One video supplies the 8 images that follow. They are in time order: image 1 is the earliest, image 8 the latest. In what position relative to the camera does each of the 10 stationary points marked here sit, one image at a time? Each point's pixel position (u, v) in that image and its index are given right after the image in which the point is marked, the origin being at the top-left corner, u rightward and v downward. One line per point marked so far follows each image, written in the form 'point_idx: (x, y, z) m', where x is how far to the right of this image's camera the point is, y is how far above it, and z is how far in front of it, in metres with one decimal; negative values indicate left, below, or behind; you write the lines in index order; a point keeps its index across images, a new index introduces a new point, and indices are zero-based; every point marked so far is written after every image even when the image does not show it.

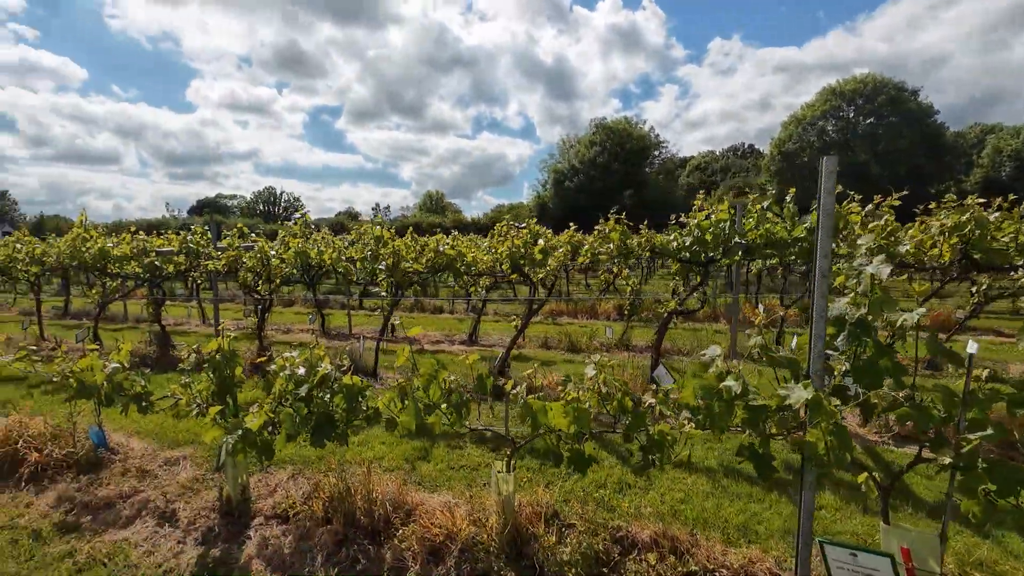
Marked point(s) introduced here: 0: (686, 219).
0: (+2.1, +0.9, +5.9) m
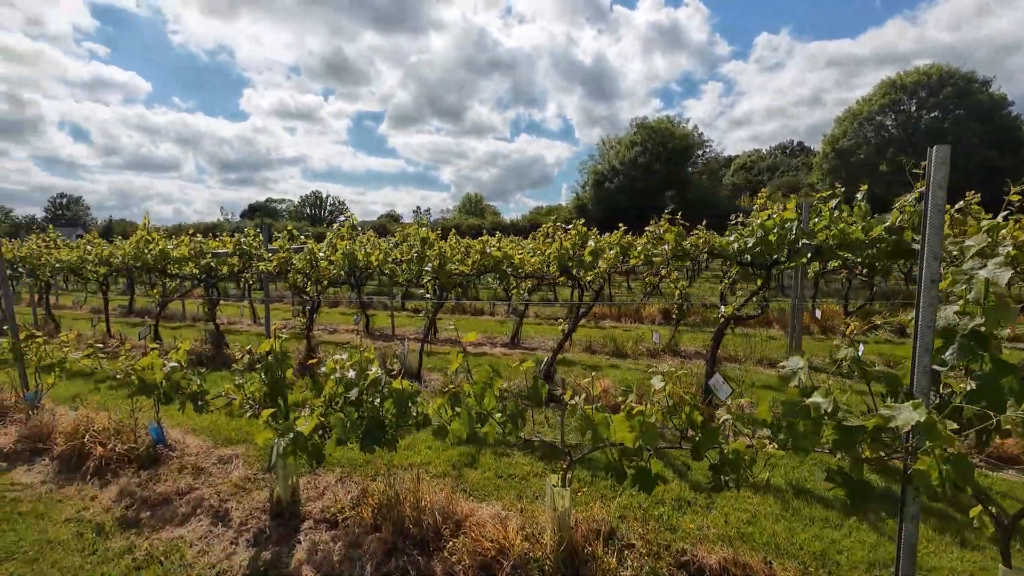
0: (+2.7, +0.8, +5.6) m
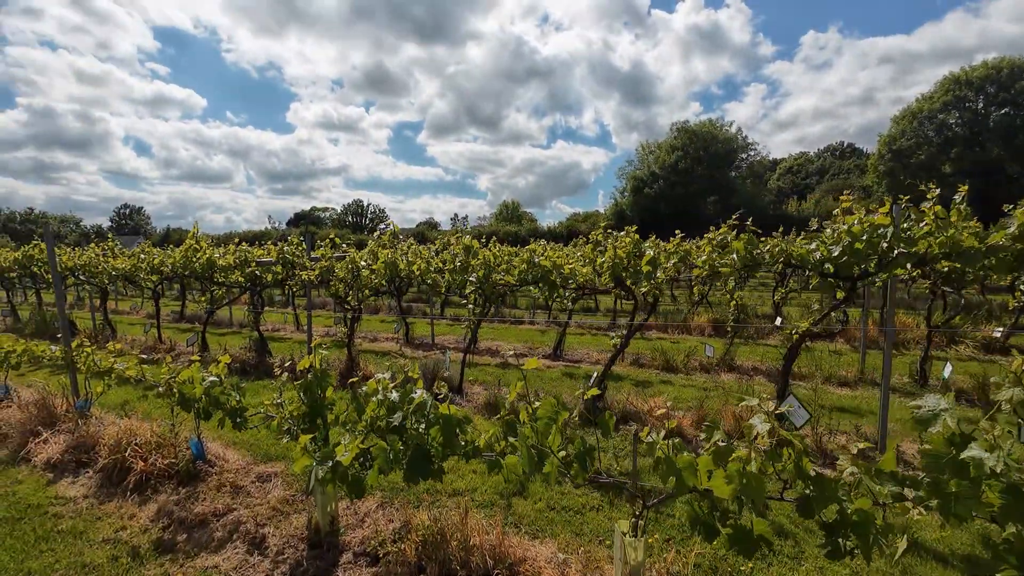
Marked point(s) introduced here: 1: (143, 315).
0: (+3.2, +0.7, +5.0) m
1: (-12.0, -0.9, +15.8) m
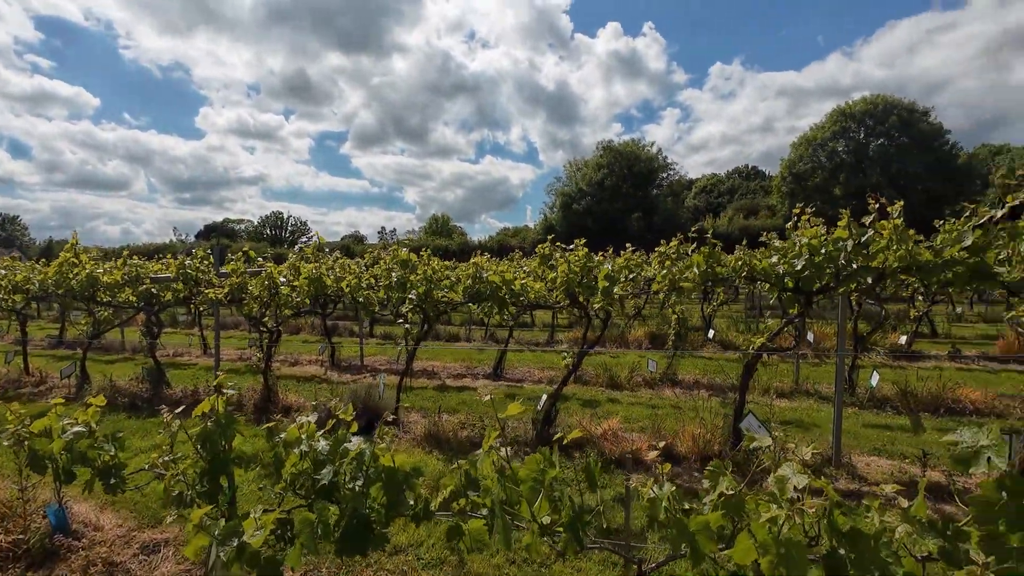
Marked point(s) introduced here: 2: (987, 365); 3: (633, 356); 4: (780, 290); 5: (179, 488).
0: (+2.7, +0.5, +4.9) m
1: (-13.9, -1.5, +13.4) m
2: (+9.7, -1.6, +9.9) m
3: (+2.9, -1.6, +11.5) m
4: (+2.6, 0.0, +4.7) m
5: (-2.1, -1.3, +3.1) m
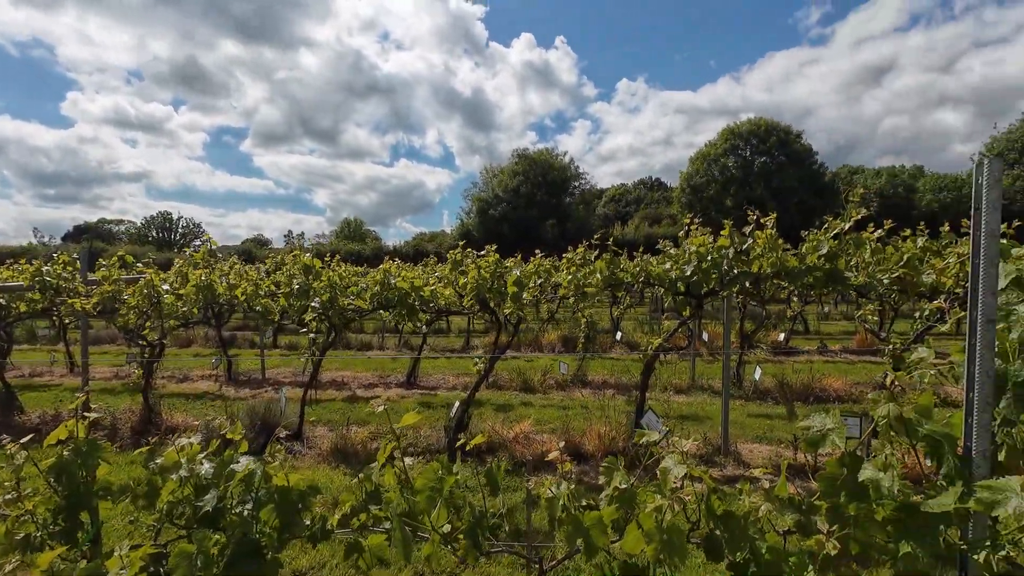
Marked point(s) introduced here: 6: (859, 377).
0: (+1.8, +0.5, +5.3) m
1: (-16.0, -1.8, +10.8) m
2: (+7.8, -1.6, +11.3) m
3: (+0.8, -1.7, +11.8) m
4: (+1.7, -0.1, +5.0) m
5: (-2.7, -1.3, +2.7) m
6: (+6.9, -1.8, +9.6) m
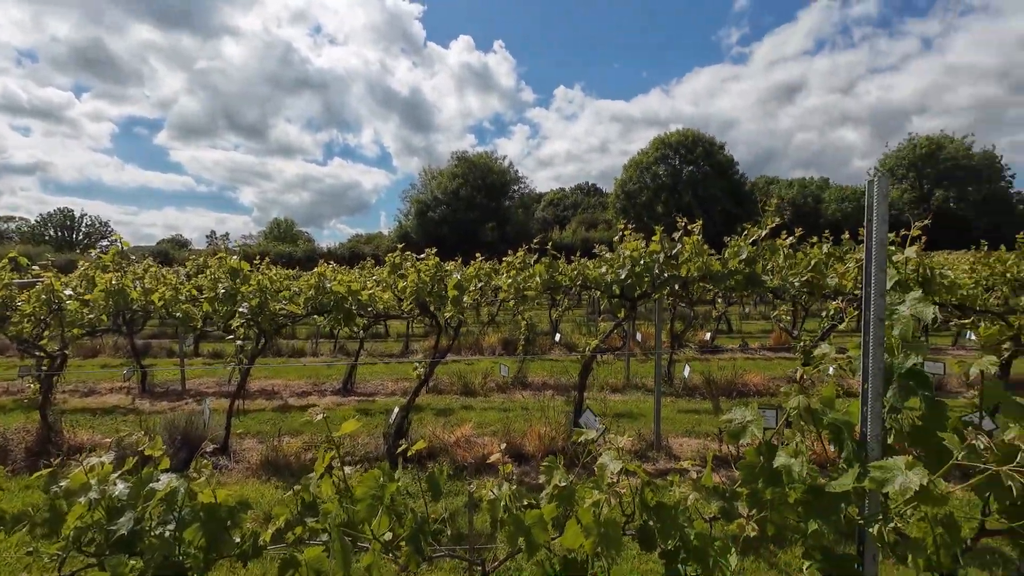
0: (+1.1, +0.4, +5.5) m
1: (-17.2, -1.9, +8.8) m
2: (+6.4, -1.7, +12.2) m
3: (-0.6, -1.8, +11.8) m
4: (+1.0, -0.1, +5.2) m
5: (-3.0, -1.4, +2.4) m
6: (+5.6, -1.8, +10.4) m
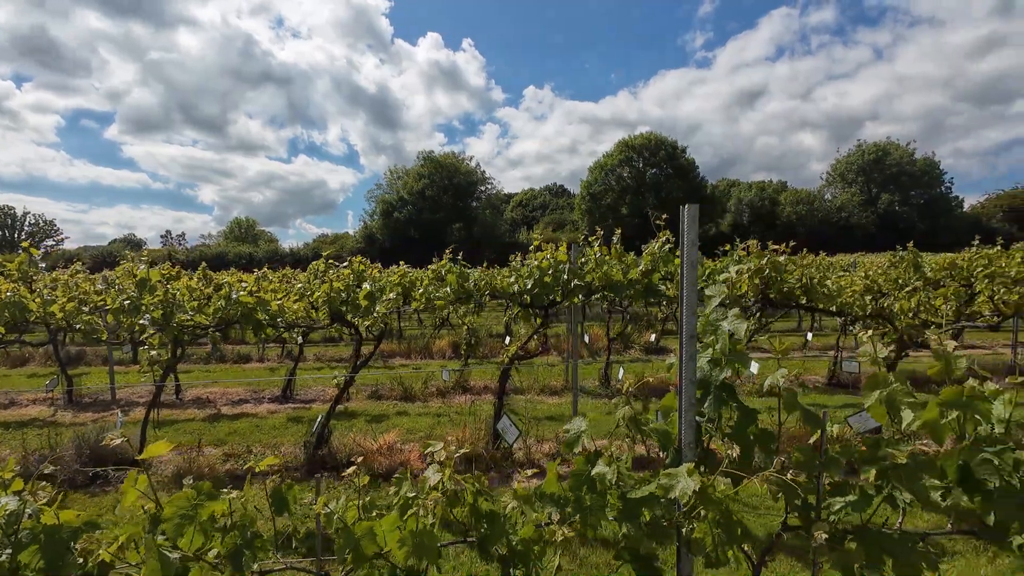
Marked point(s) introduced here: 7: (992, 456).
0: (+0.1, +0.3, +5.7) m
1: (-18.4, -2.1, +7.9) m
2: (+5.0, -1.7, +12.7) m
3: (-1.9, -1.9, +11.8) m
4: (+0.1, -0.2, +5.4) m
5: (-3.8, -1.5, +2.3) m
6: (+4.4, -1.9, +10.8) m
7: (+2.2, -0.8, +2.2) m
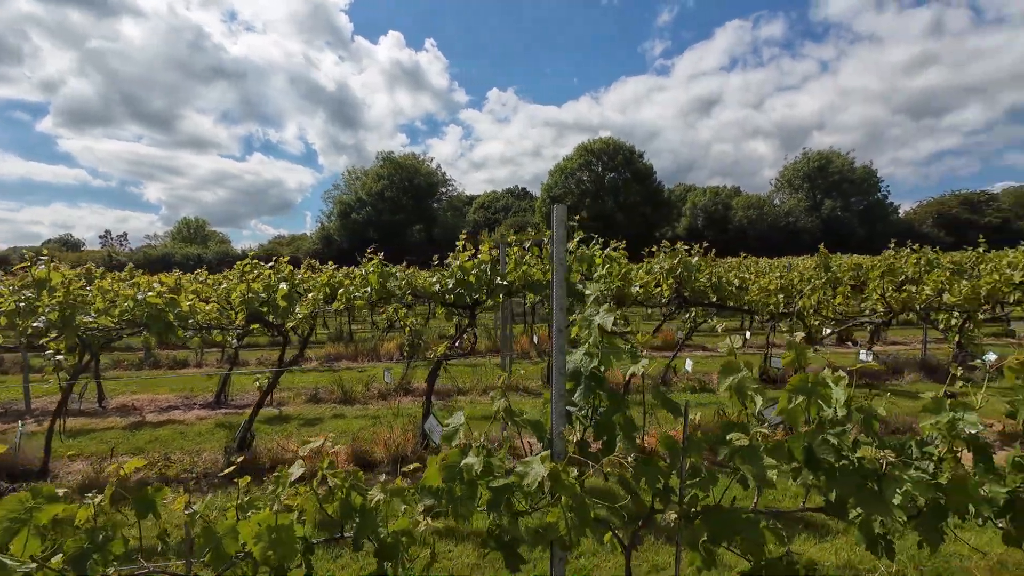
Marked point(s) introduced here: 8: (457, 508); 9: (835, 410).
0: (-0.7, +0.3, +5.7) m
1: (-19.3, -2.1, +6.5) m
2: (+3.6, -1.7, +13.1) m
3: (-3.2, -1.9, +11.7) m
4: (-0.8, -0.2, +5.4) m
5: (-4.4, -1.5, +2.0) m
6: (+3.1, -1.9, +11.1) m
7: (+1.6, -0.7, +2.4) m
8: (-0.2, -1.1, +2.3) m
9: (+1.7, -0.6, +2.5) m
